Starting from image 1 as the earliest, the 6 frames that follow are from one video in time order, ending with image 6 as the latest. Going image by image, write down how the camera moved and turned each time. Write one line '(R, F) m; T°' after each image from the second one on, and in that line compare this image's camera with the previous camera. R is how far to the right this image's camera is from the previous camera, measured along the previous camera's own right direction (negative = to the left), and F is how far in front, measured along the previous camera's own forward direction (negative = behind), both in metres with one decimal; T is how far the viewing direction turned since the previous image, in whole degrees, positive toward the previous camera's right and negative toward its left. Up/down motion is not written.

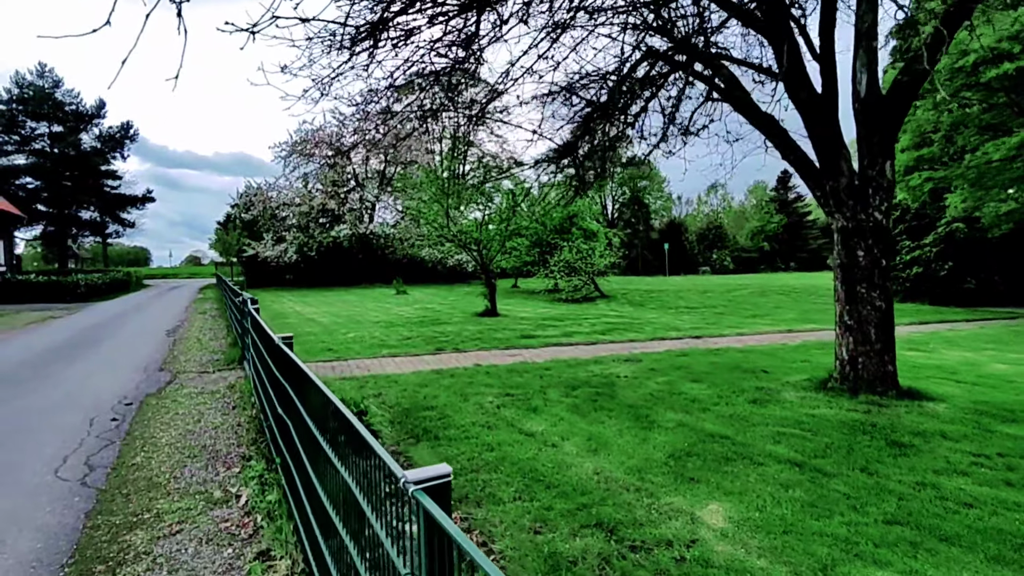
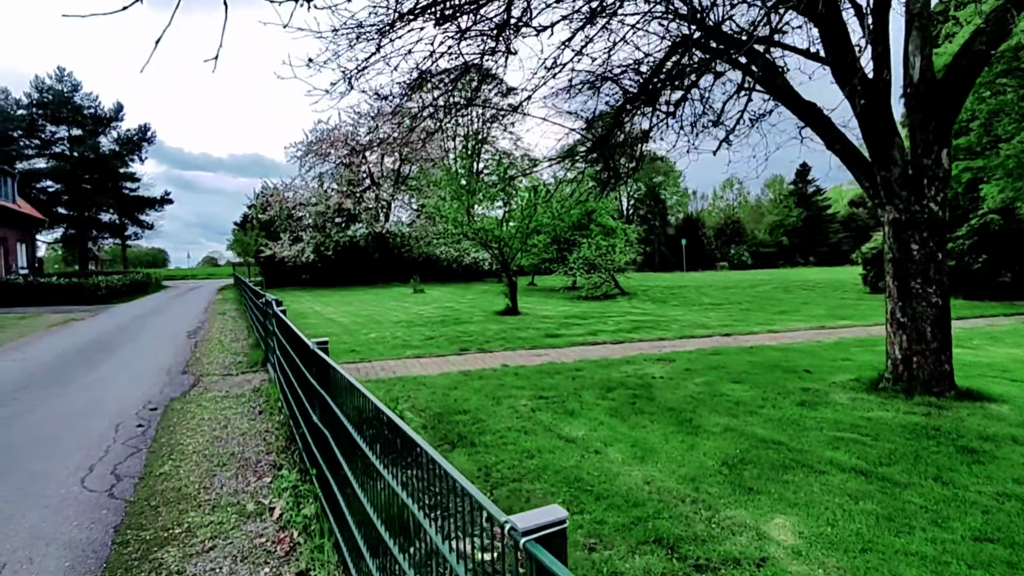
(-0.2, +0.2) m; -1°
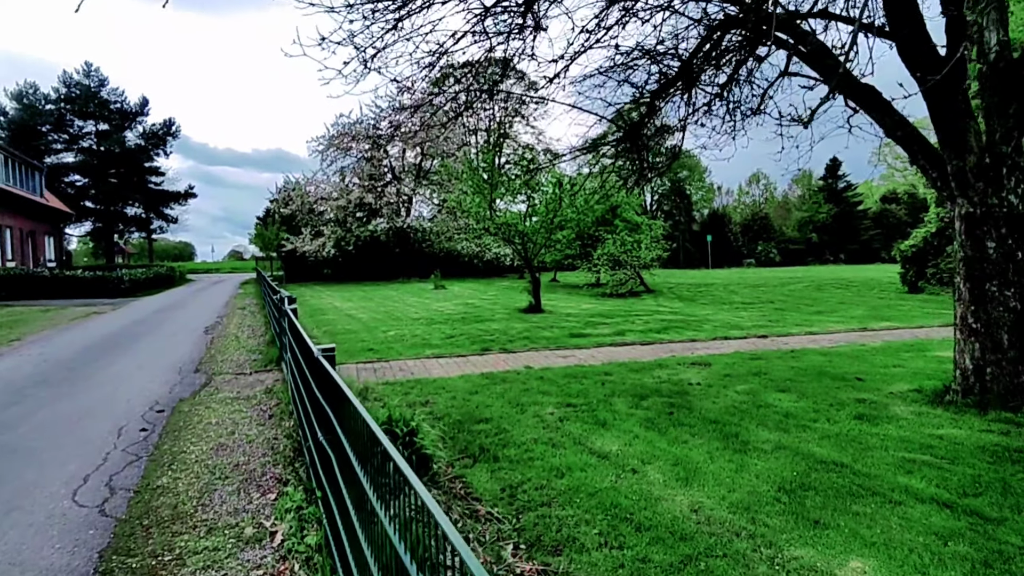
(-0.1, +0.4) m; -2°
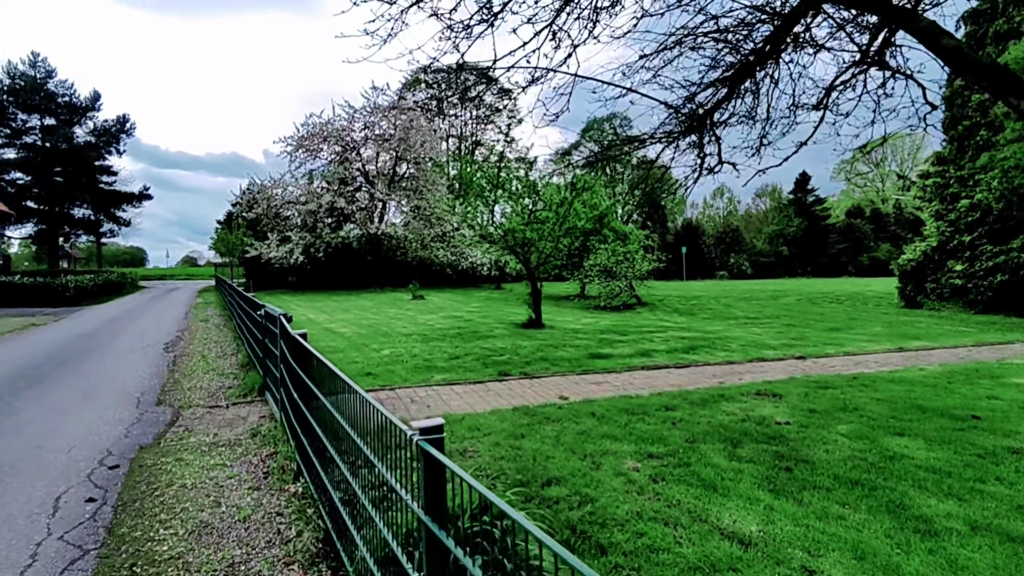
(-0.7, +1.2) m; +4°
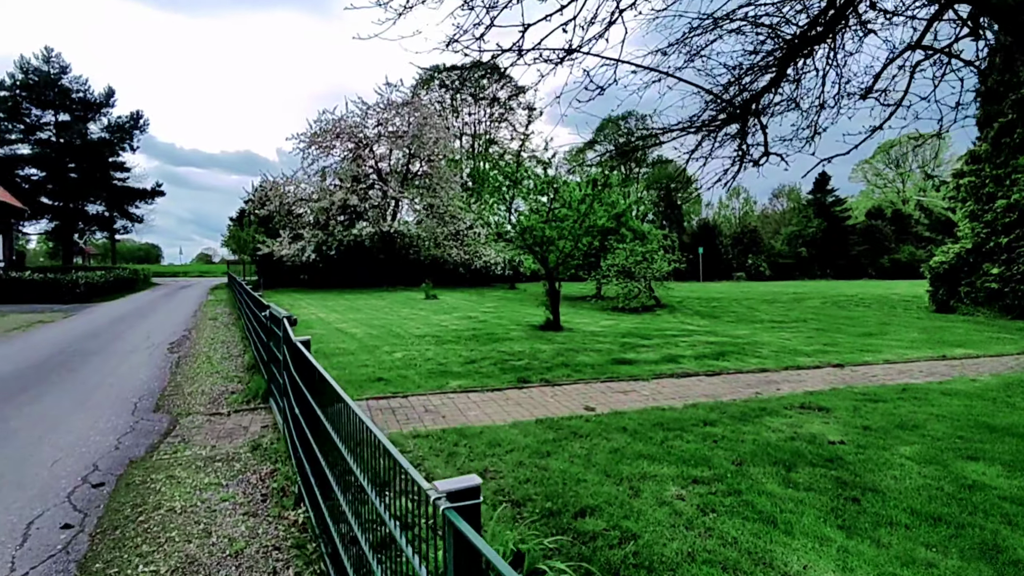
(-0.1, +0.5) m; -1°
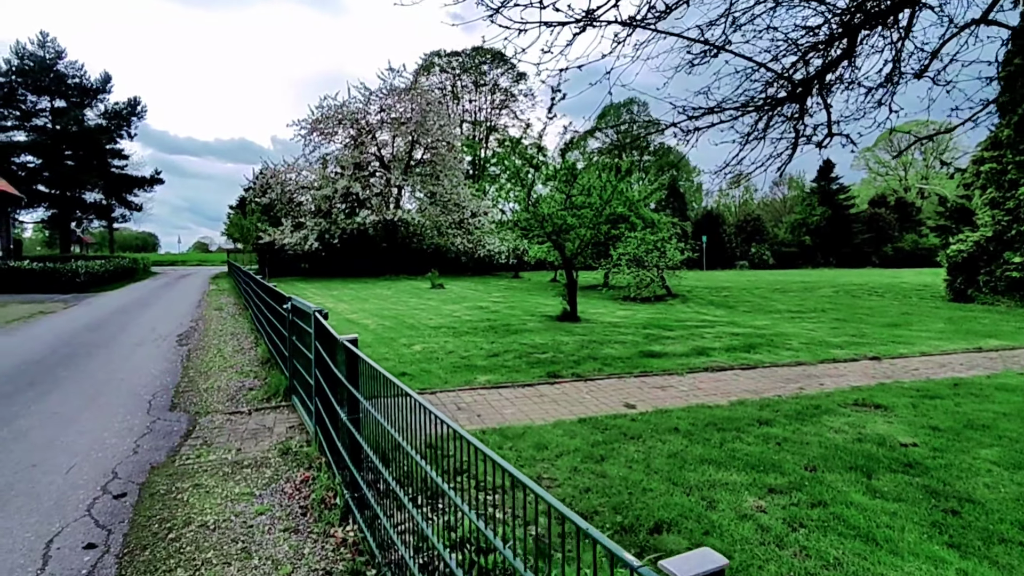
(-0.3, +0.3) m; 0°
